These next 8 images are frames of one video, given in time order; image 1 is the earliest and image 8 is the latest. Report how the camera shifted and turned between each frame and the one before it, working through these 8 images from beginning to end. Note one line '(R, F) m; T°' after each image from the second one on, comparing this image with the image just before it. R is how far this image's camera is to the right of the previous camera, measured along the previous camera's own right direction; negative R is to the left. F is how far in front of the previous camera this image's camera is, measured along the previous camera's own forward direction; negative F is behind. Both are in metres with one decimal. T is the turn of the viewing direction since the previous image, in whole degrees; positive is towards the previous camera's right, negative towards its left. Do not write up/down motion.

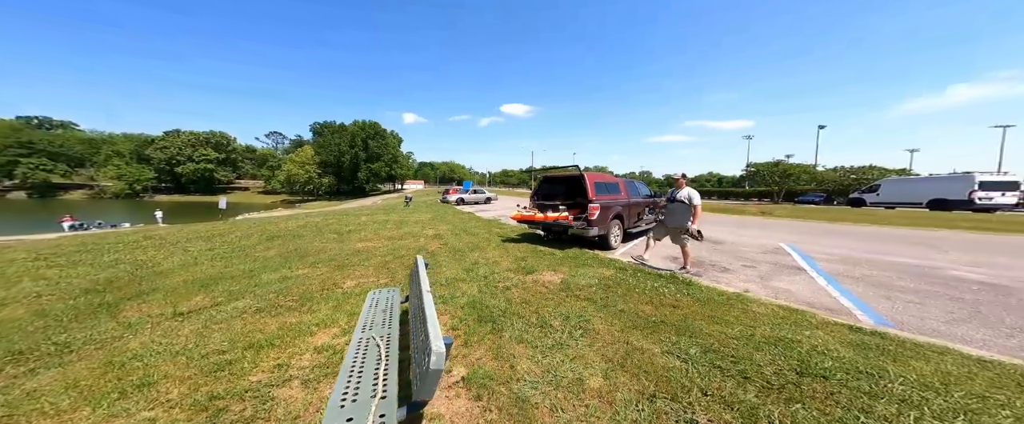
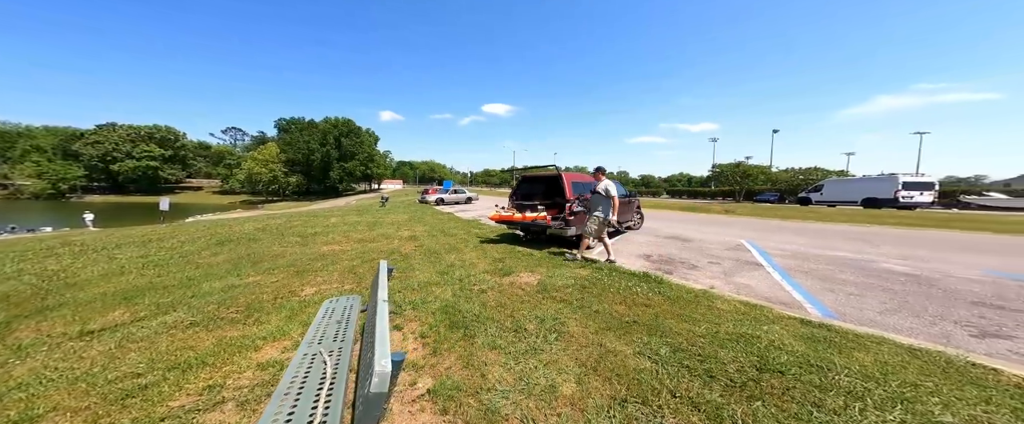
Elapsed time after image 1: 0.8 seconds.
(0.0, +0.1) m; +5°
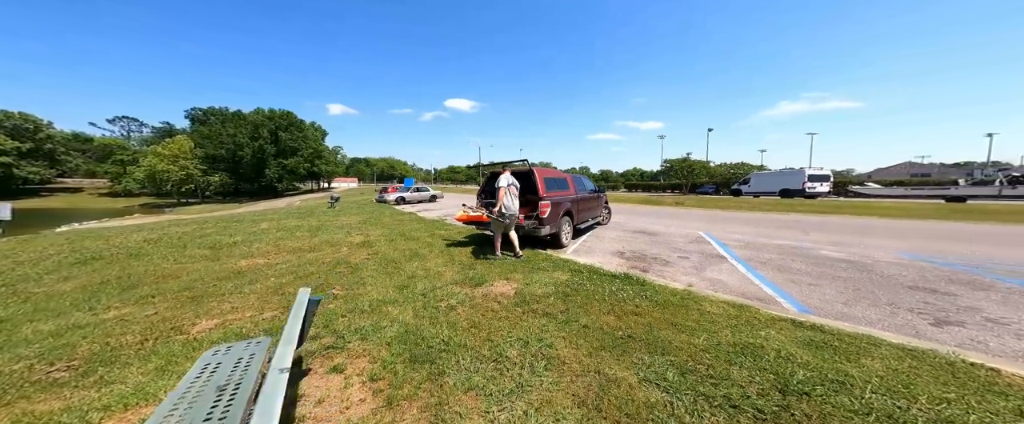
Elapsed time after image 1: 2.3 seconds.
(-0.1, +0.6) m; +8°
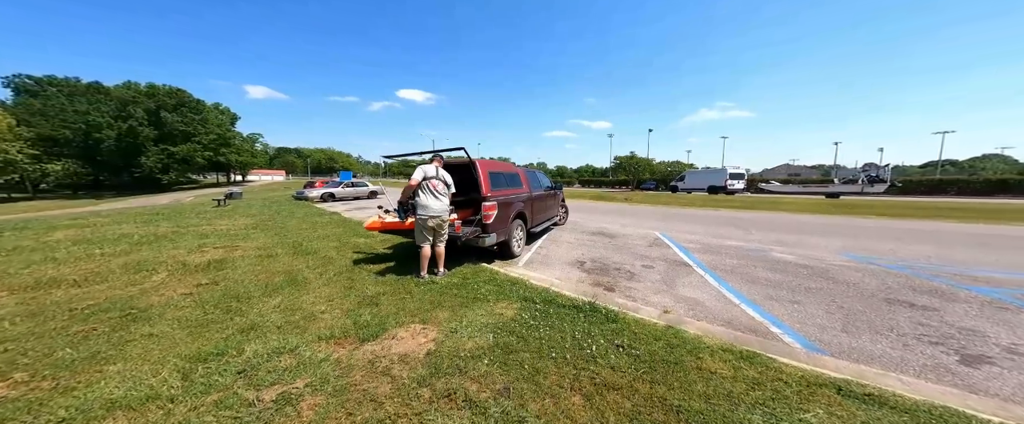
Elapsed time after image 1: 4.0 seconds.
(+0.4, +1.5) m; +9°
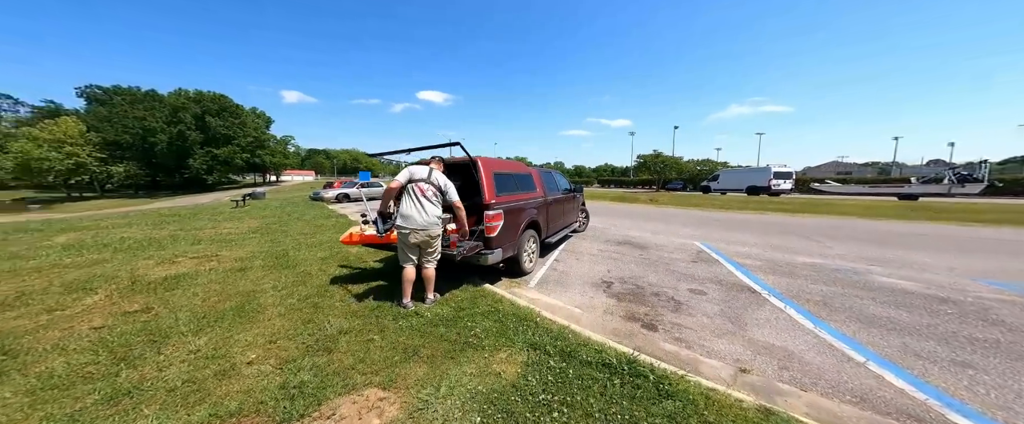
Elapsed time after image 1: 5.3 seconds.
(+0.2, +1.1) m; -6°
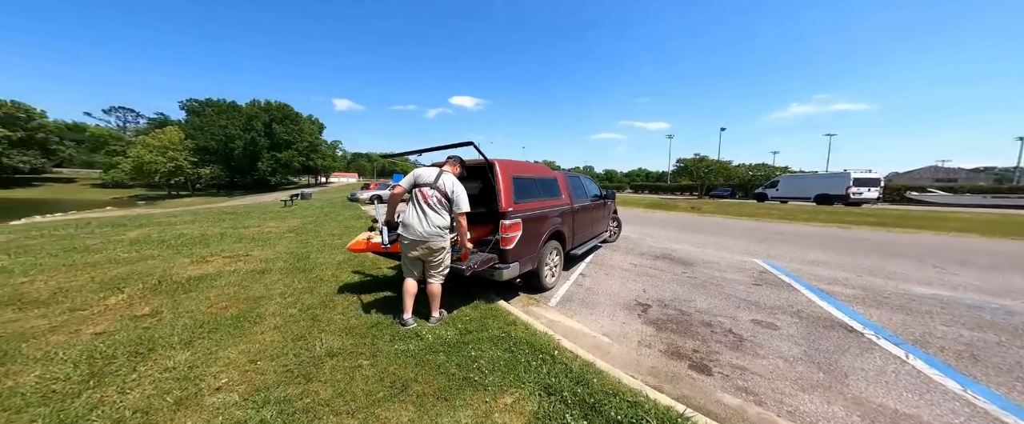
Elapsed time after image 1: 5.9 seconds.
(+0.2, +0.5) m; -8°
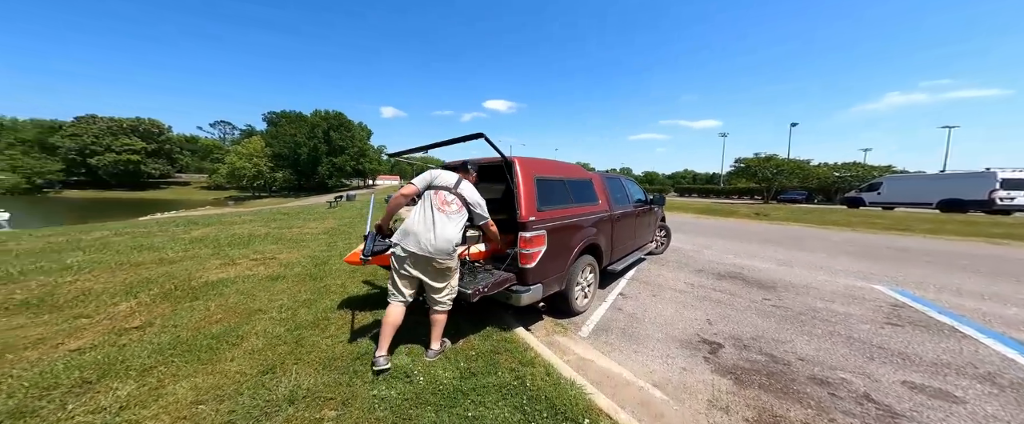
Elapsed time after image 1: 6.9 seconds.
(+0.3, +0.8) m; -10°
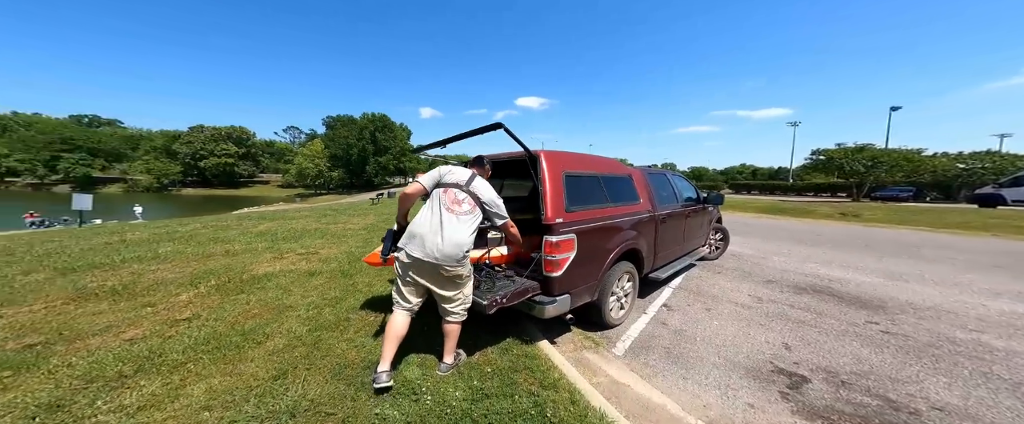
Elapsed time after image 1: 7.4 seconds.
(+0.2, +0.3) m; -9°
